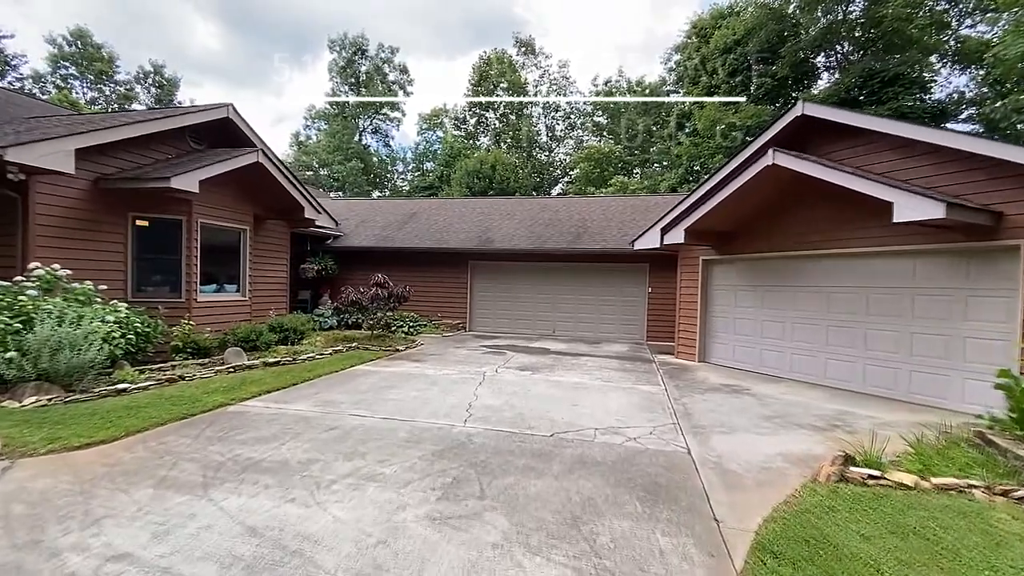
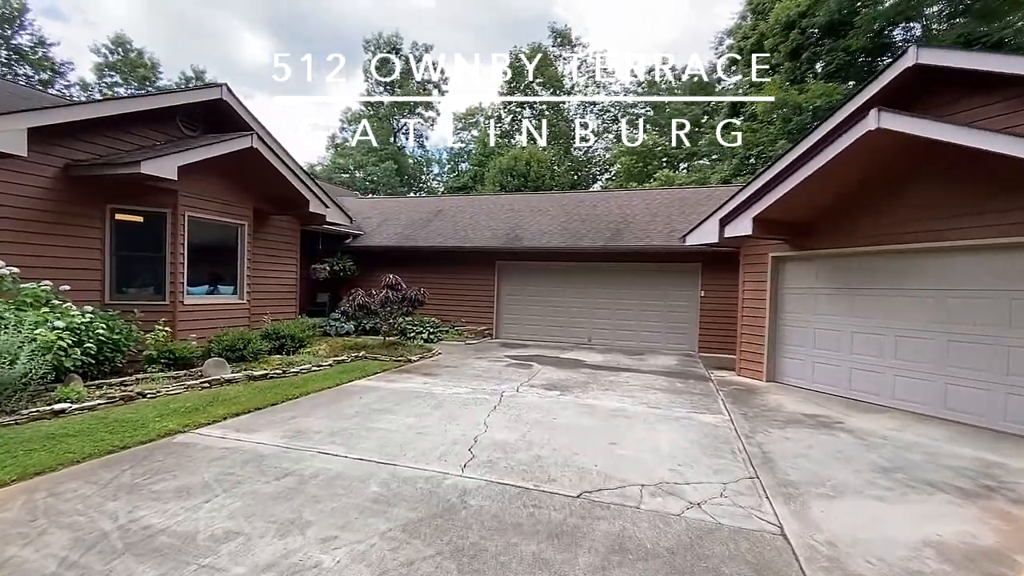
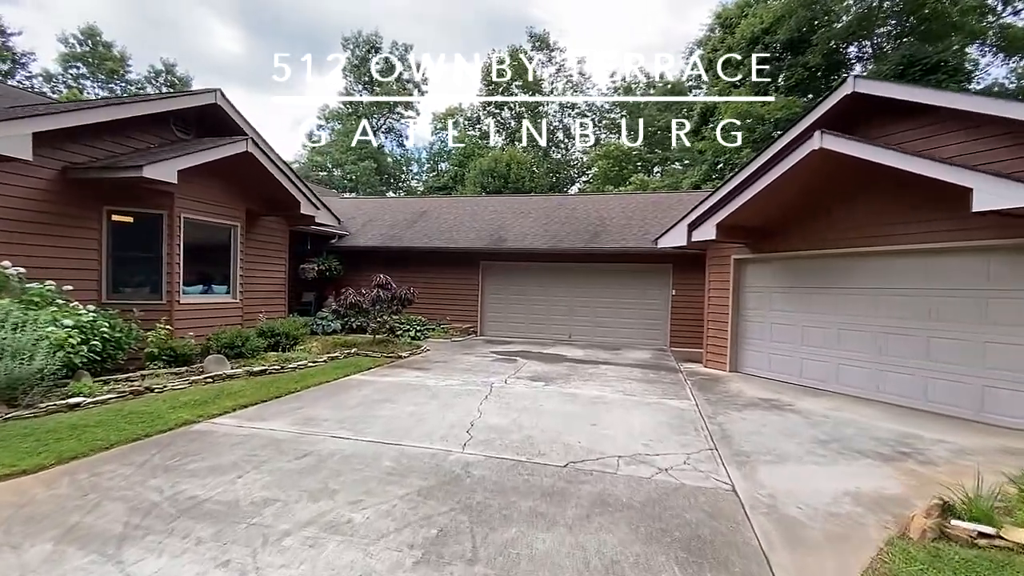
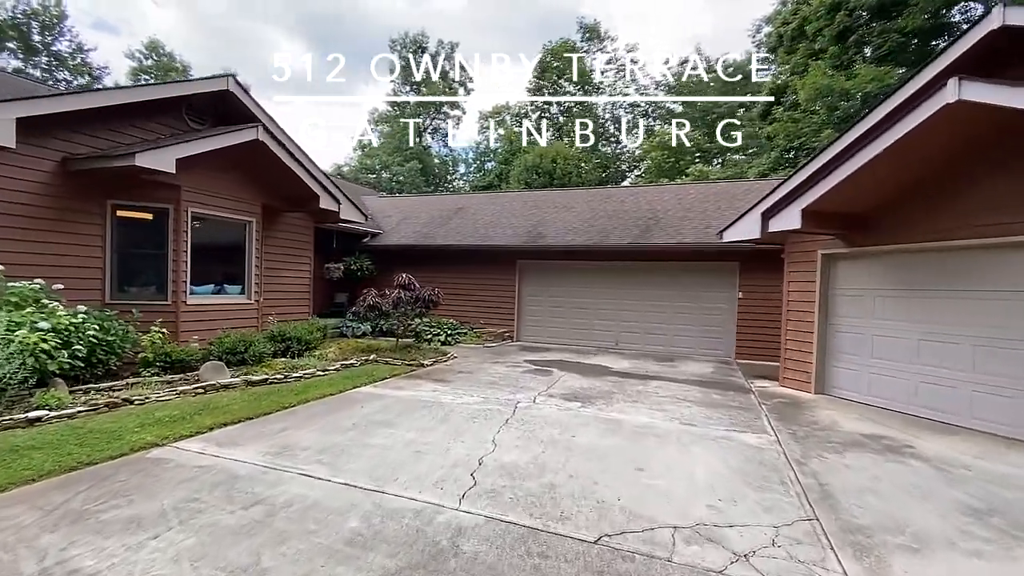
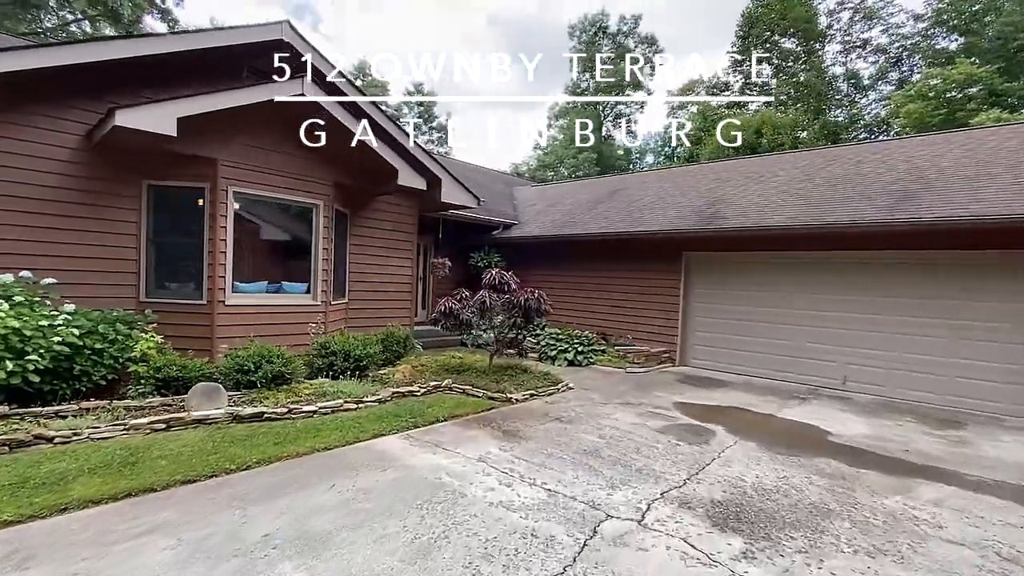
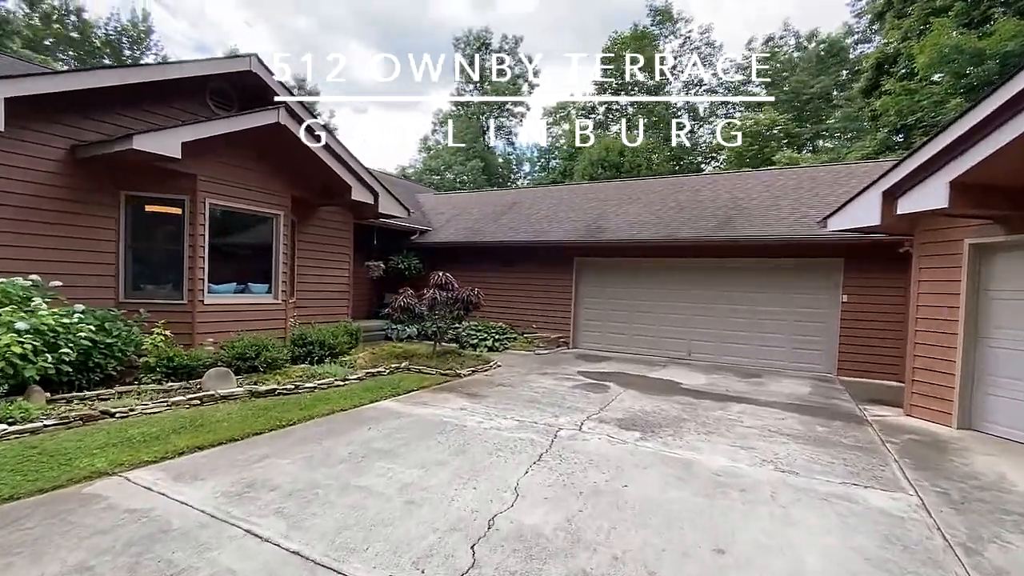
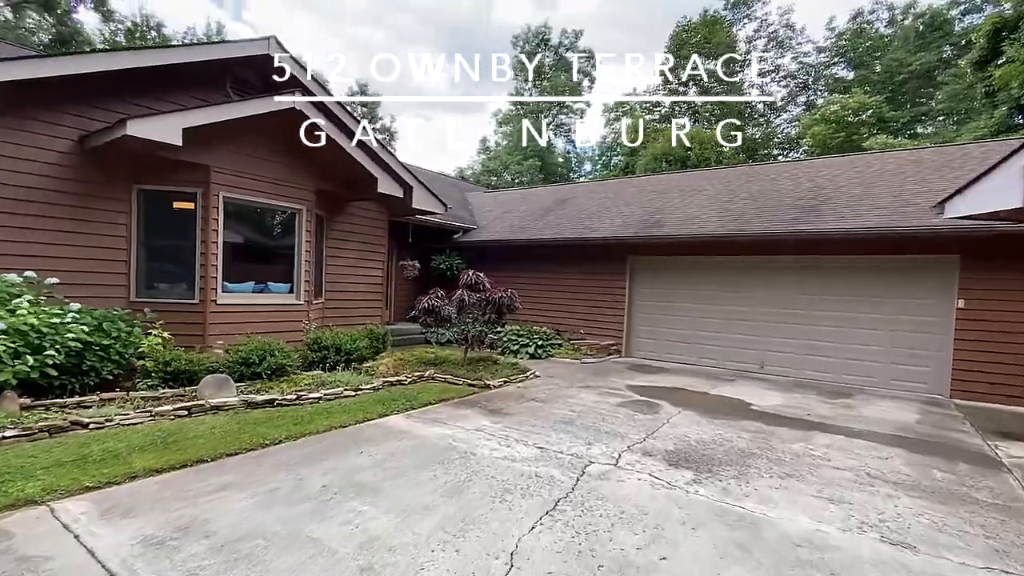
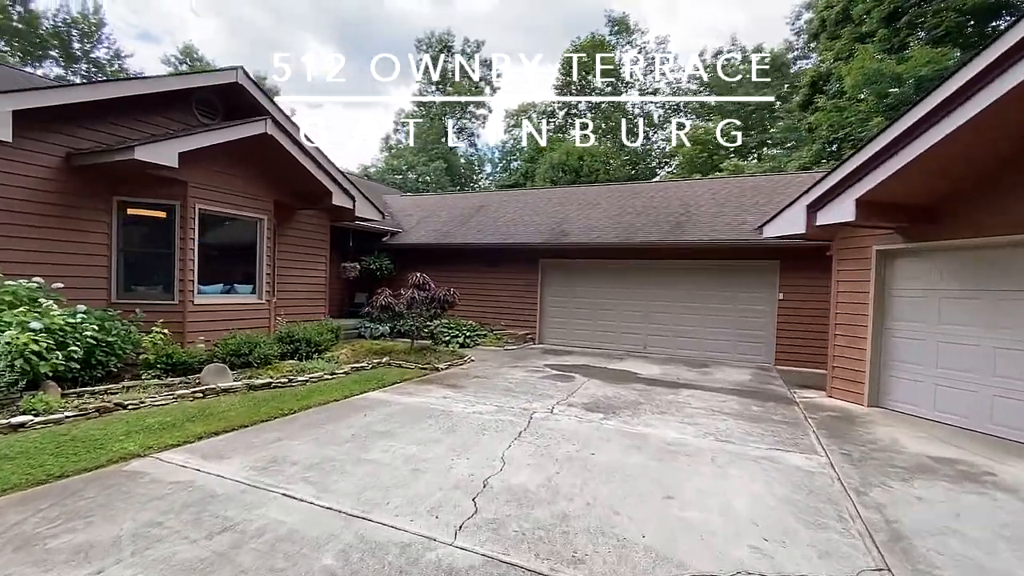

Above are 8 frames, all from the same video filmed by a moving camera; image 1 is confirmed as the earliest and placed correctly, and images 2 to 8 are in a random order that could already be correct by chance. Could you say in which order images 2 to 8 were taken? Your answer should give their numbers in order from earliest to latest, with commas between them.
3, 2, 4, 8, 6, 7, 5
